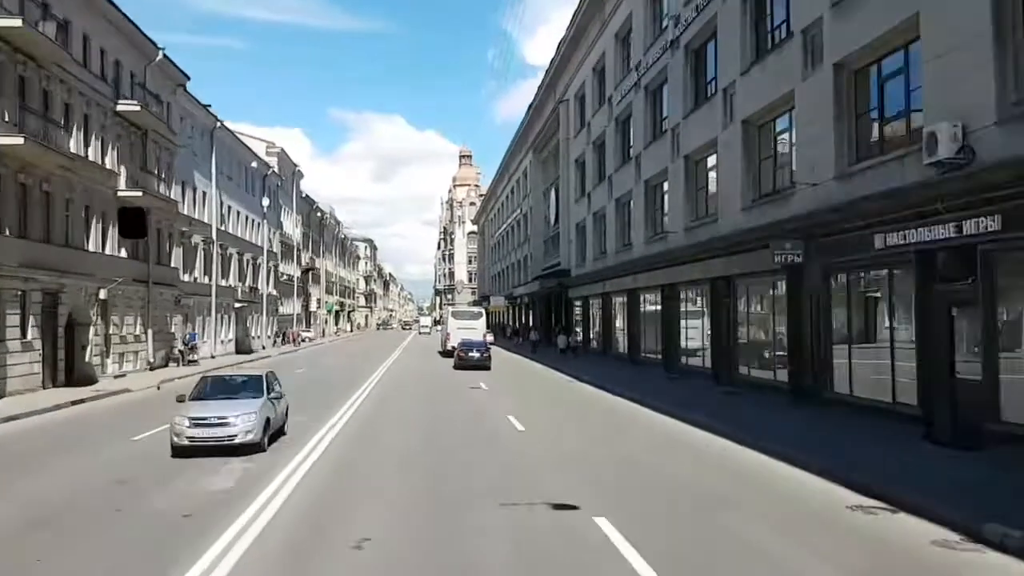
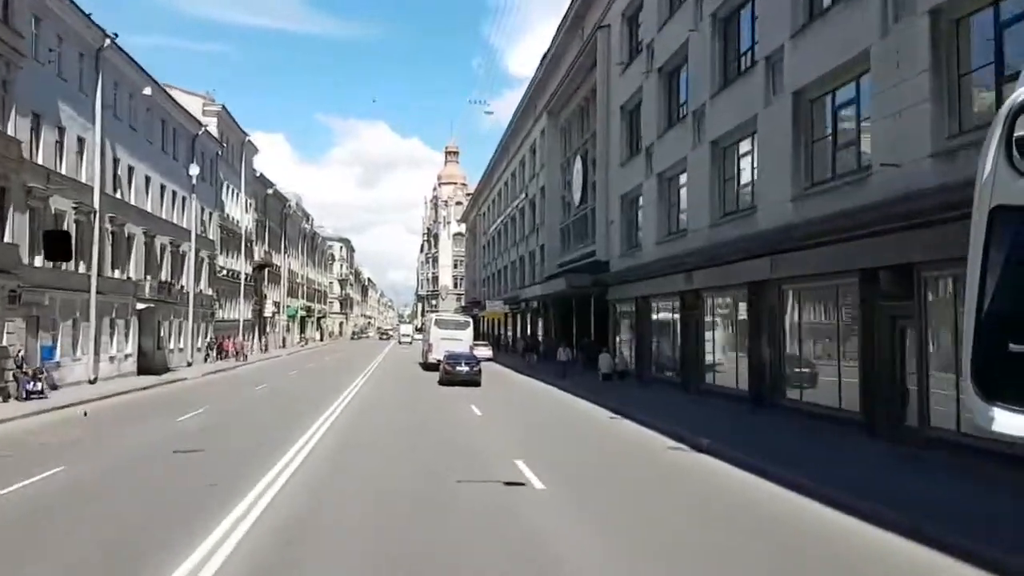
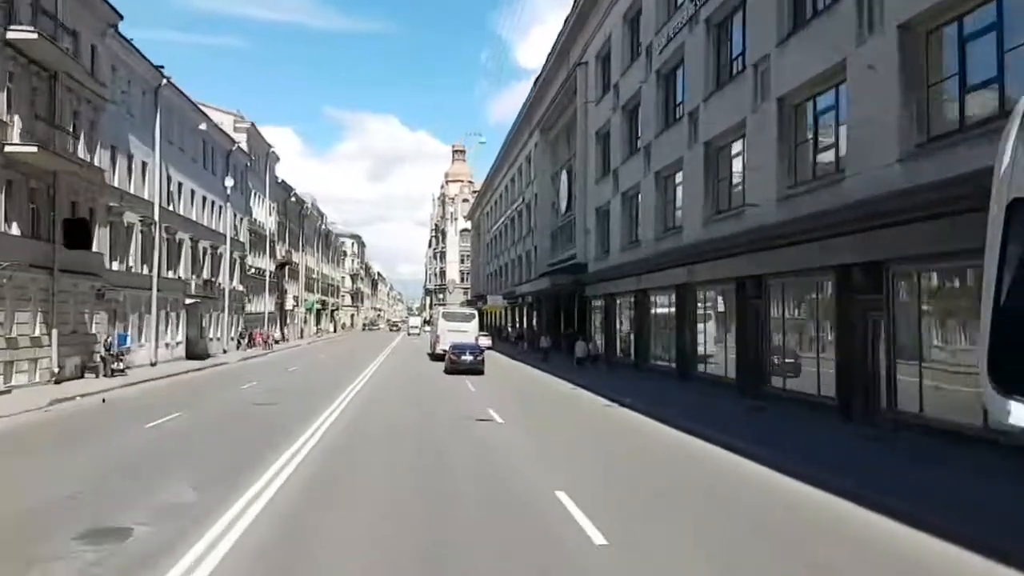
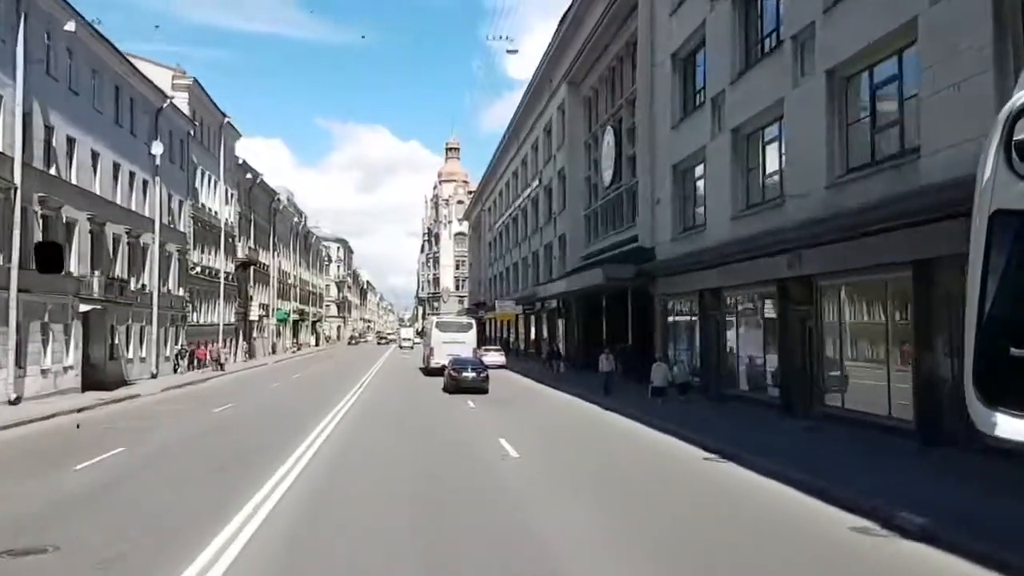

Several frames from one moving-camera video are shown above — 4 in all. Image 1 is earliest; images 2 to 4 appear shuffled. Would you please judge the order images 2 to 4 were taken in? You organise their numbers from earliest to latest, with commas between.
3, 2, 4
